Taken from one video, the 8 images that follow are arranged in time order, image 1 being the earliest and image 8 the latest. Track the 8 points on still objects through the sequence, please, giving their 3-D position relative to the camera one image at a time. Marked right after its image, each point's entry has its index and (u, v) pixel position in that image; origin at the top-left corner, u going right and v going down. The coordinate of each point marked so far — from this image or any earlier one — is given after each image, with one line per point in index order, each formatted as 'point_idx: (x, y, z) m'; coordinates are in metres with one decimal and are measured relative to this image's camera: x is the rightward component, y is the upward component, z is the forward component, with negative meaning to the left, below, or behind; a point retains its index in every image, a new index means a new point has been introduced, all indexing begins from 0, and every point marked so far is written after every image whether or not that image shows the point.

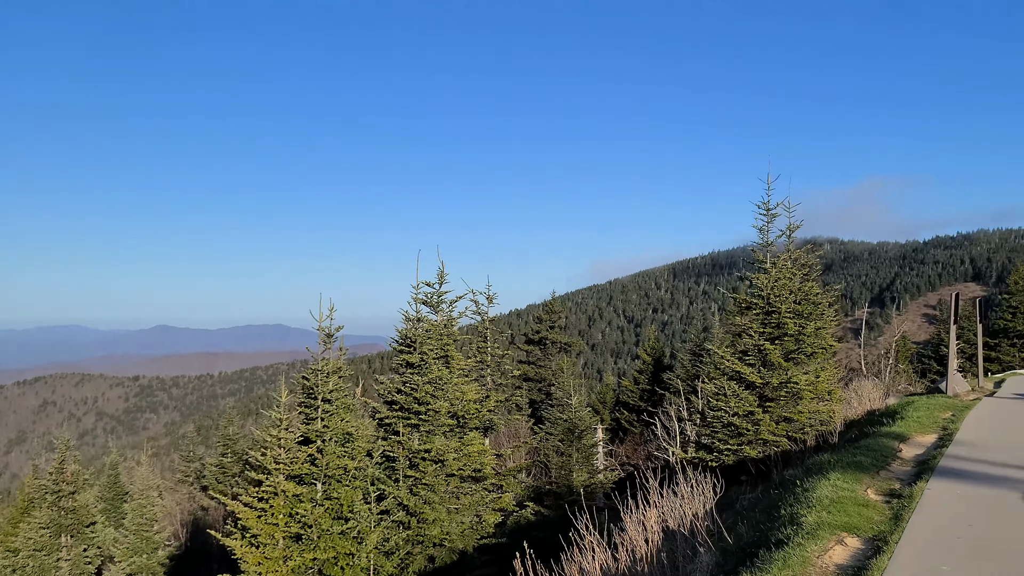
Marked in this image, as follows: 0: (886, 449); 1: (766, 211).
0: (+6.1, -2.6, +9.7) m
1: (+7.1, +2.0, +17.7) m
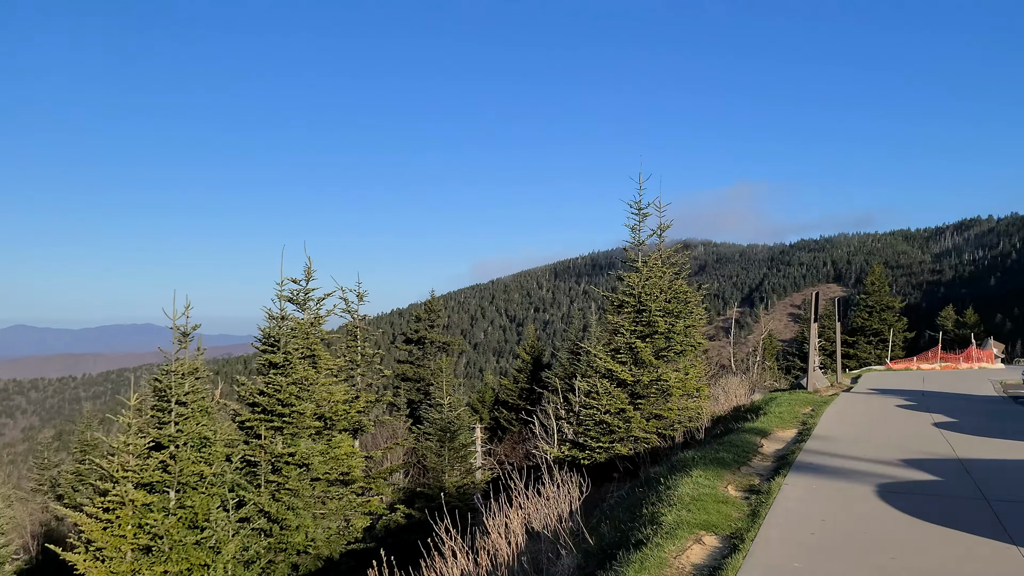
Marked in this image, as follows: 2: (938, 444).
0: (+3.7, -2.5, +9.3) m
1: (+3.5, +2.1, +17.5) m
2: (+5.8, -2.1, +8.0) m
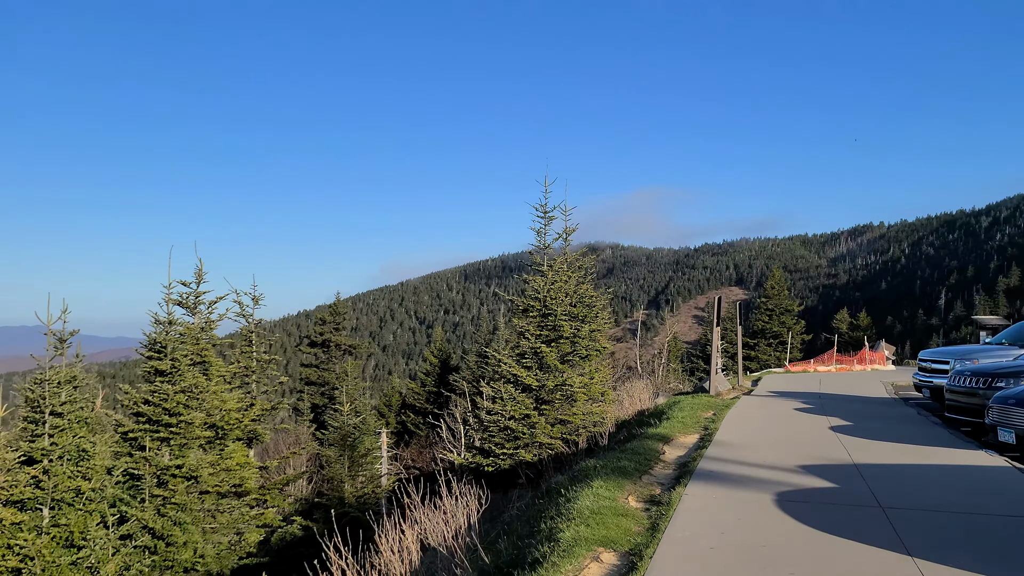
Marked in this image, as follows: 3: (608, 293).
0: (+2.1, -2.5, +9.0) m
1: (+0.8, +2.1, +17.0) m
2: (+4.4, -2.2, +7.9) m
3: (+2.7, -0.2, +16.9) m
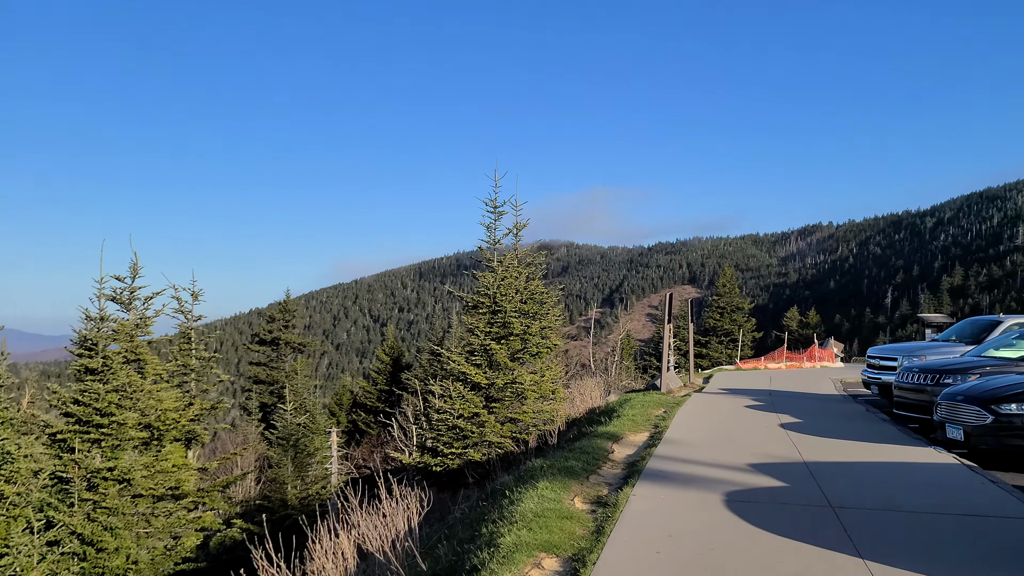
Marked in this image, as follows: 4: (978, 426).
0: (+1.3, -2.3, +8.6) m
1: (-0.5, +2.3, +16.5) m
2: (+3.6, -2.1, +7.7) m
3: (+1.3, 0.0, +16.6) m
4: (+5.5, -1.6, +6.9) m
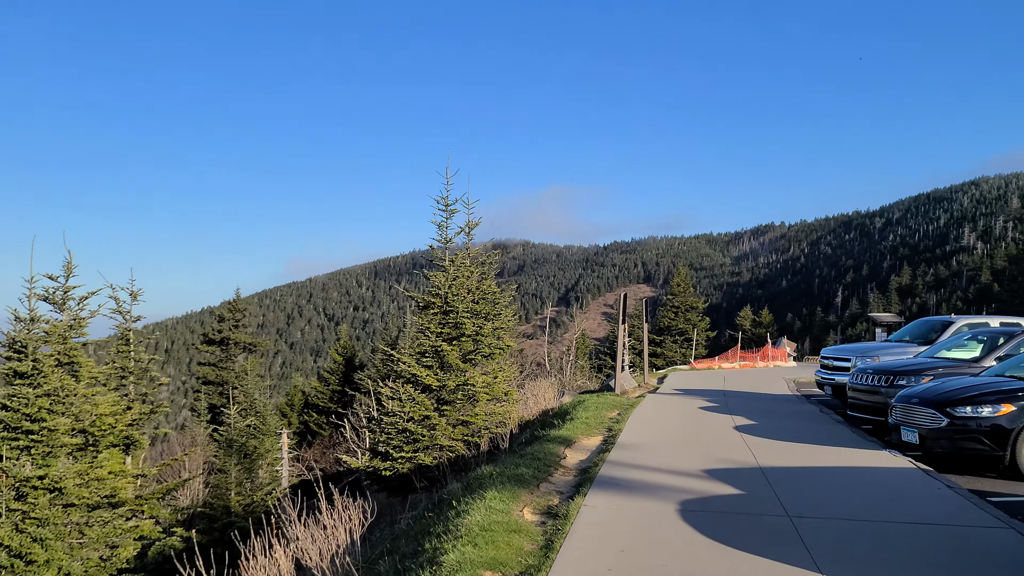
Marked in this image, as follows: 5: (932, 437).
0: (+0.5, -2.3, +8.2) m
1: (-1.8, +2.3, +16.0) m
2: (+2.9, -2.1, +7.5) m
3: (+0.1, 0.0, +16.2) m
4: (+4.9, -1.6, +6.8) m
5: (+4.9, -1.7, +6.8) m
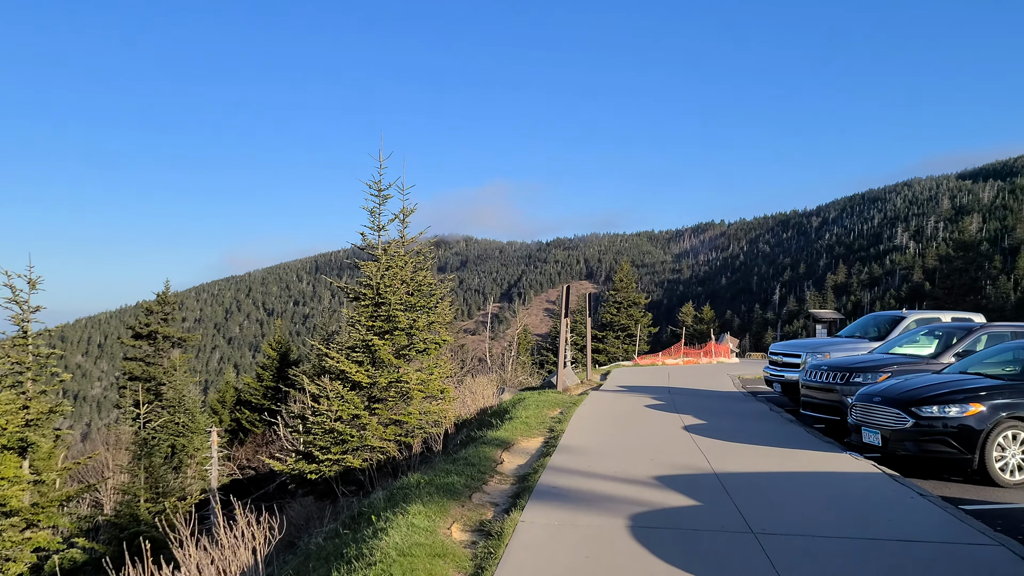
0: (-0.3, -2.1, +7.3) m
1: (-3.3, +2.6, +14.8) m
2: (+2.1, -1.9, +6.8) m
3: (-1.5, +0.2, +15.2) m
4: (+4.1, -1.5, +6.3) m
5: (+4.1, -1.6, +6.4) m
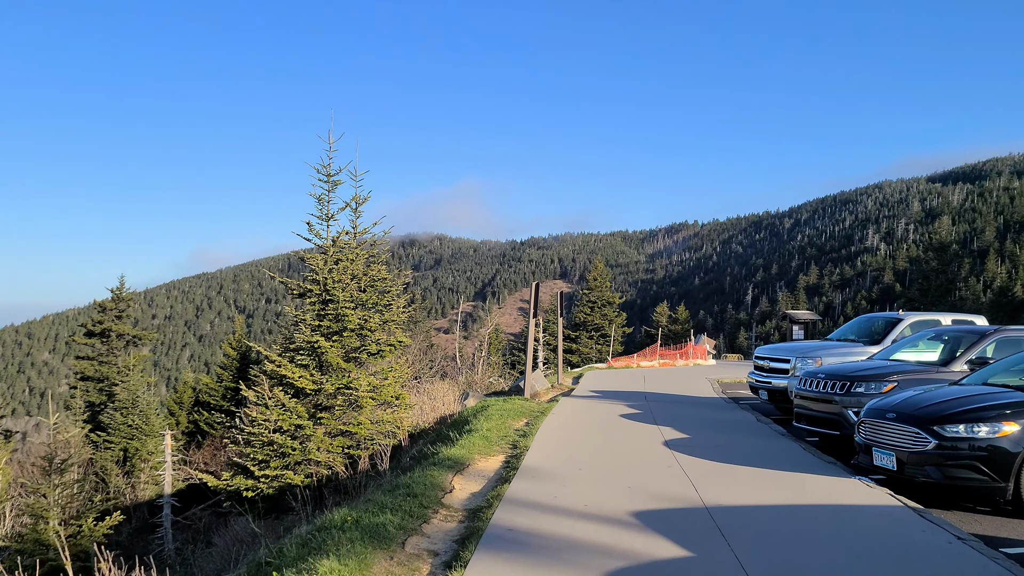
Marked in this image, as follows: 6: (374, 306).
0: (-0.8, -2.1, +6.2) m
1: (-4.0, +2.7, +13.5) m
2: (+1.7, -1.9, +5.8) m
3: (-2.3, +0.3, +14.0) m
4: (+3.7, -1.5, +5.4) m
5: (+3.7, -1.6, +5.4) m
6: (-2.7, -0.3, +11.7) m
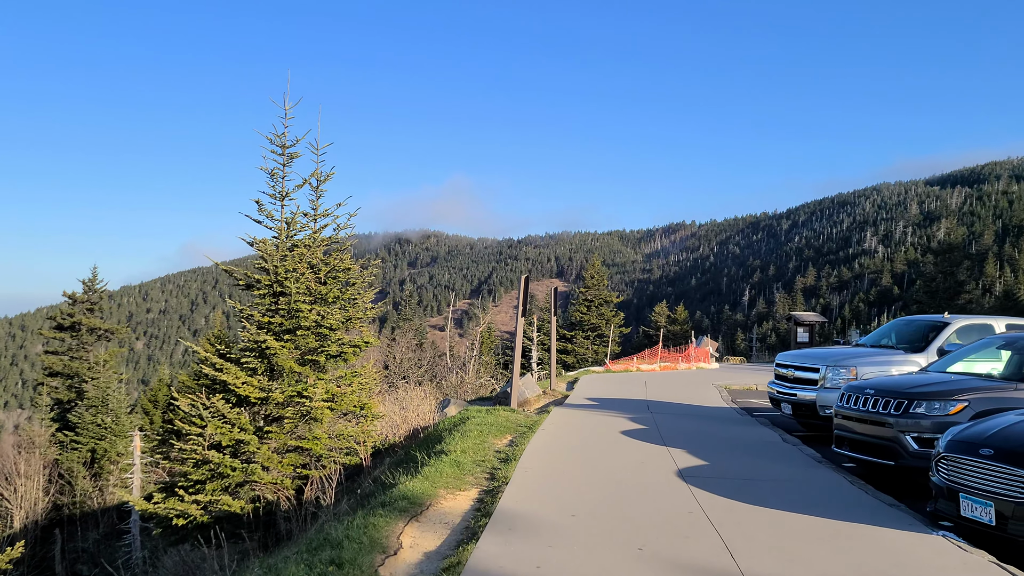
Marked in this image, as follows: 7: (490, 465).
0: (-1.0, -2.0, +4.7) m
1: (-4.2, +2.8, +12.1) m
2: (+1.4, -1.8, +4.4) m
3: (-2.6, +0.5, +12.6) m
4: (+3.5, -1.5, +4.0) m
5: (+3.5, -1.6, +4.0) m
6: (-2.9, -0.2, +10.2) m
7: (-0.2, -1.9, +6.8) m
